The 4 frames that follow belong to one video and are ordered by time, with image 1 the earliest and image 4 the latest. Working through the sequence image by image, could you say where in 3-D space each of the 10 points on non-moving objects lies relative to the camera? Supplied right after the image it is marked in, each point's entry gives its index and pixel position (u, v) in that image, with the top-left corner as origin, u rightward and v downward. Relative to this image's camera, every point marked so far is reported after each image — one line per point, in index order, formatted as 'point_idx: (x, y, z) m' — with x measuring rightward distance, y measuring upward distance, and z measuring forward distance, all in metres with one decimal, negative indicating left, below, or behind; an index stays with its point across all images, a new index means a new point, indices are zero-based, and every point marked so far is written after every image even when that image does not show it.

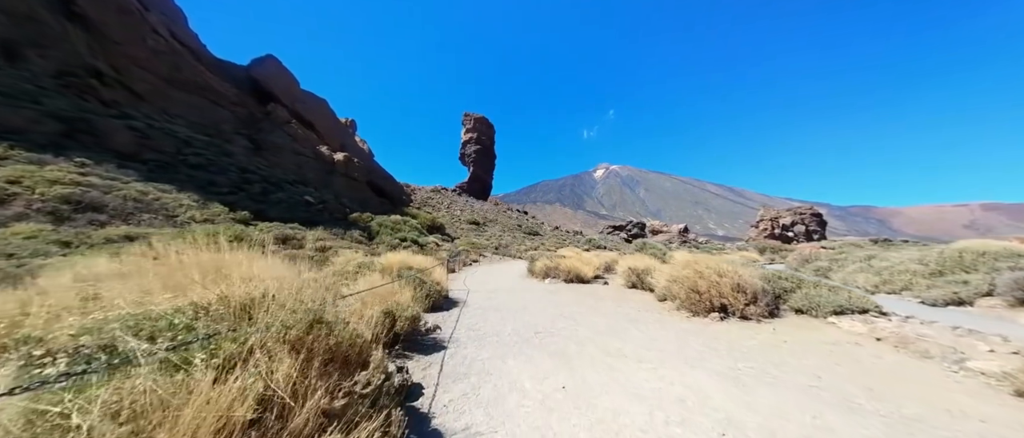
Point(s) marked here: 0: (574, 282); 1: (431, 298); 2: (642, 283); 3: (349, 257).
0: (+3.1, -3.1, +14.0) m
1: (-2.2, -2.1, +7.6) m
2: (+5.3, -2.6, +11.4) m
3: (-6.6, -1.4, +11.1) m
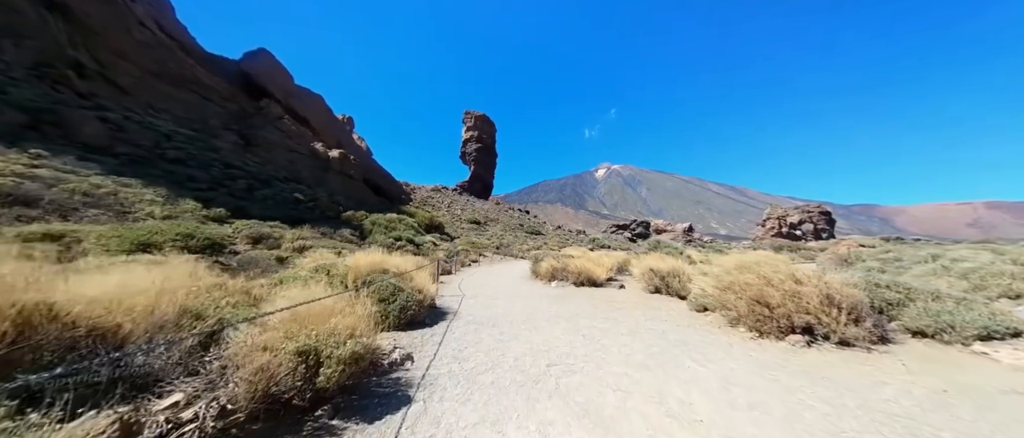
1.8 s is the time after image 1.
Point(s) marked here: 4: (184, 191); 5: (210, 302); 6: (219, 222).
0: (+3.1, -2.8, +12.2) m
1: (-2.1, -1.9, +5.8) m
2: (+5.3, -2.4, +9.6) m
3: (-6.6, -1.2, +9.3) m
4: (-21.7, +1.8, +18.7) m
5: (-4.0, -1.1, +3.7) m
6: (-16.6, -0.2, +16.0) m
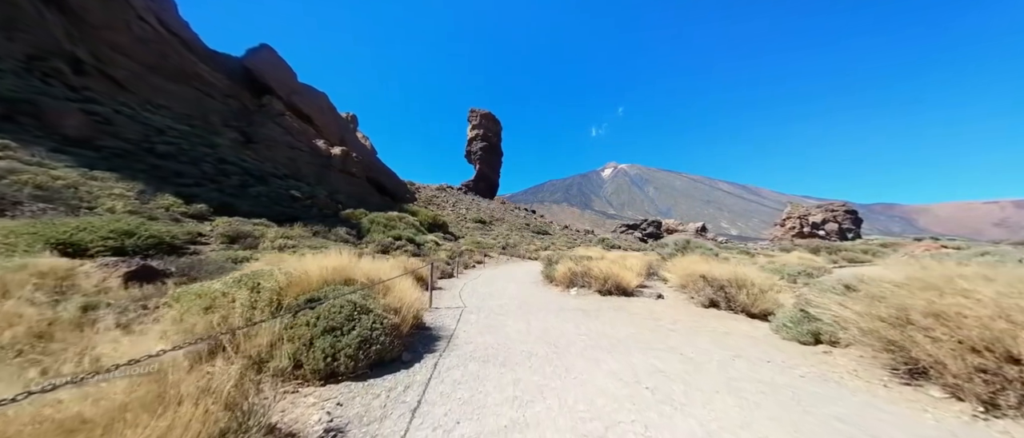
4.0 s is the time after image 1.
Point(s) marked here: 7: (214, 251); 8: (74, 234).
0: (+3.6, -2.6, +10.0) m
1: (-1.9, -1.7, +3.7) m
2: (+5.7, -2.2, +7.4) m
3: (-6.2, -1.1, +7.4) m
4: (-21.1, +2.0, +17.1) m
5: (-3.8, -0.9, +1.7) m
6: (-16.1, 0.0, +14.3) m
7: (-10.4, -1.1, +9.8) m
8: (-11.4, -0.4, +7.5) m
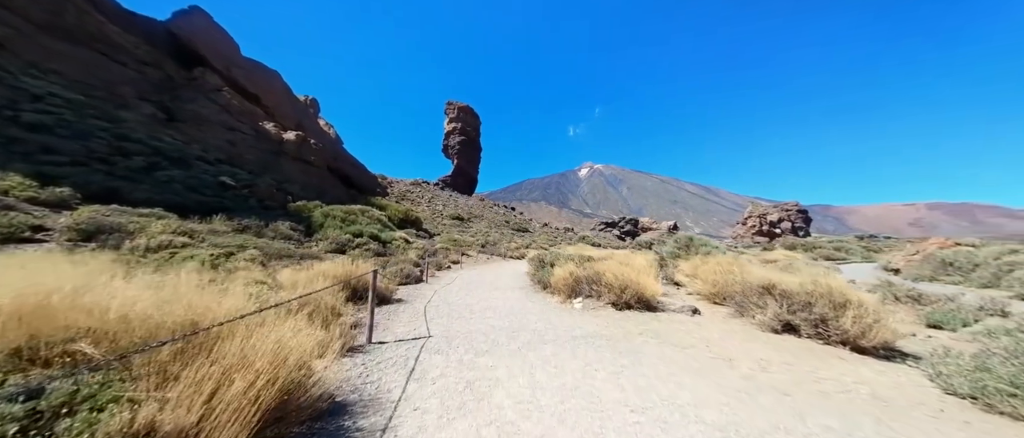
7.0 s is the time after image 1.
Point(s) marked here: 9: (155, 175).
0: (+3.1, -2.4, +7.5) m
1: (-1.7, -1.4, +0.8) m
2: (+5.5, -1.9, +5.0) m
3: (-6.3, -0.7, +4.1) m
4: (-21.9, +2.5, +12.5) m
5: (-3.5, -0.6, -1.4) m
6: (-16.8, +0.4, +10.1) m
7: (-10.7, -0.7, +6.1) m
8: (-11.6, 0.0, +3.7) m
9: (-22.0, +2.8, +17.4) m
